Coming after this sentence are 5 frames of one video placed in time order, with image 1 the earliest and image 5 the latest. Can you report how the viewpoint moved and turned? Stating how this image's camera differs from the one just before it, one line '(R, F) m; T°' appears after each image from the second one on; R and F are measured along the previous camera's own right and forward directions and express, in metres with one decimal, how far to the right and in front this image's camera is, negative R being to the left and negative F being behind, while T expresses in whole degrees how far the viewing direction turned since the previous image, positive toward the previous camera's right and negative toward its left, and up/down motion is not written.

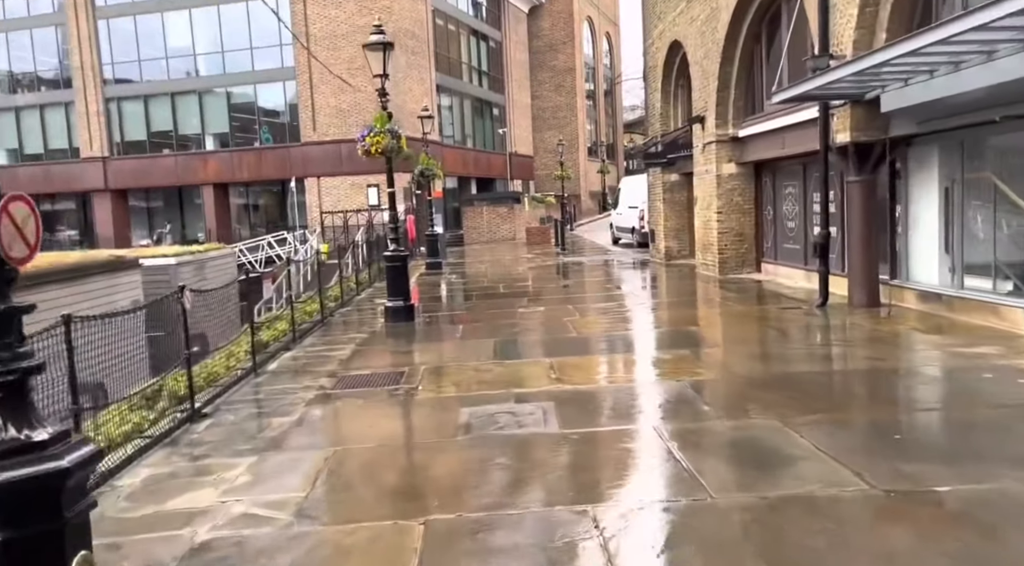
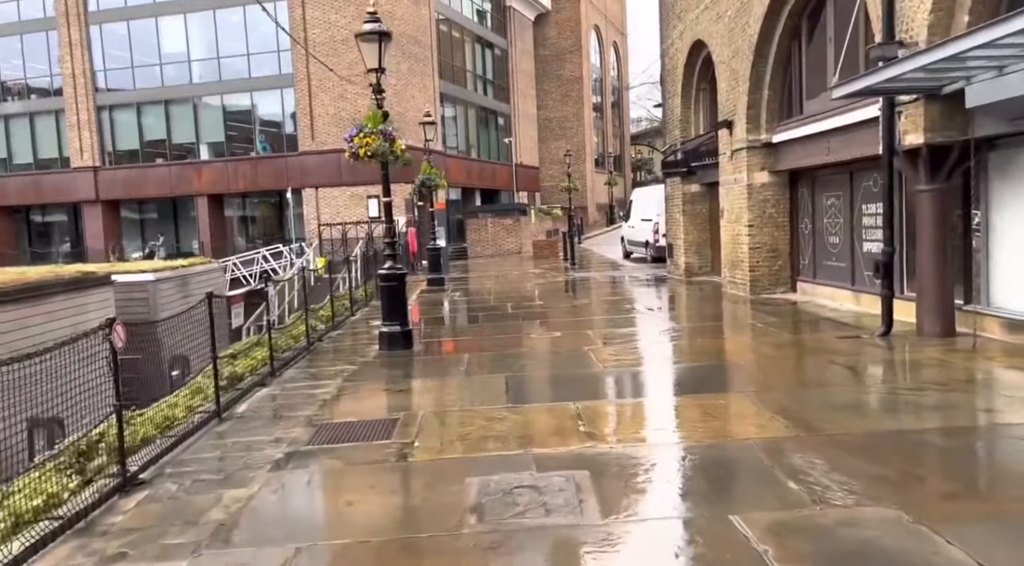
(-0.1, +1.6) m; 0°
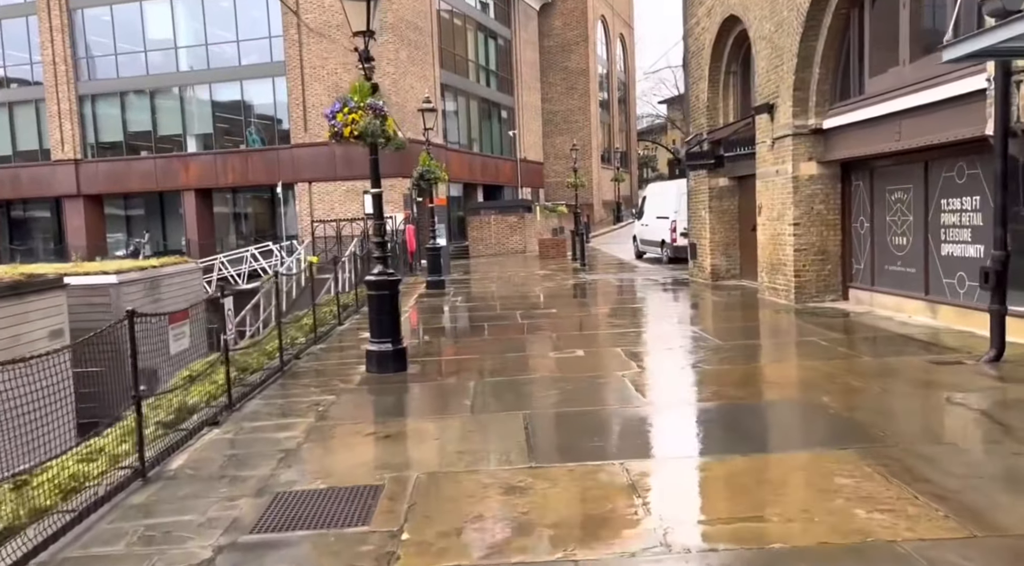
(-0.2, +2.0) m; 0°
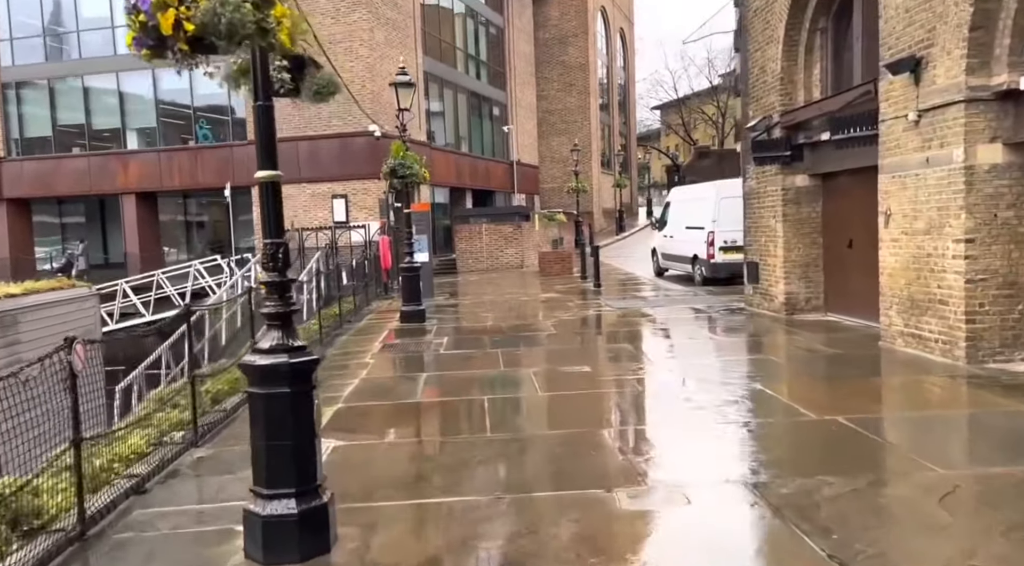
(-0.3, +5.0) m; +1°
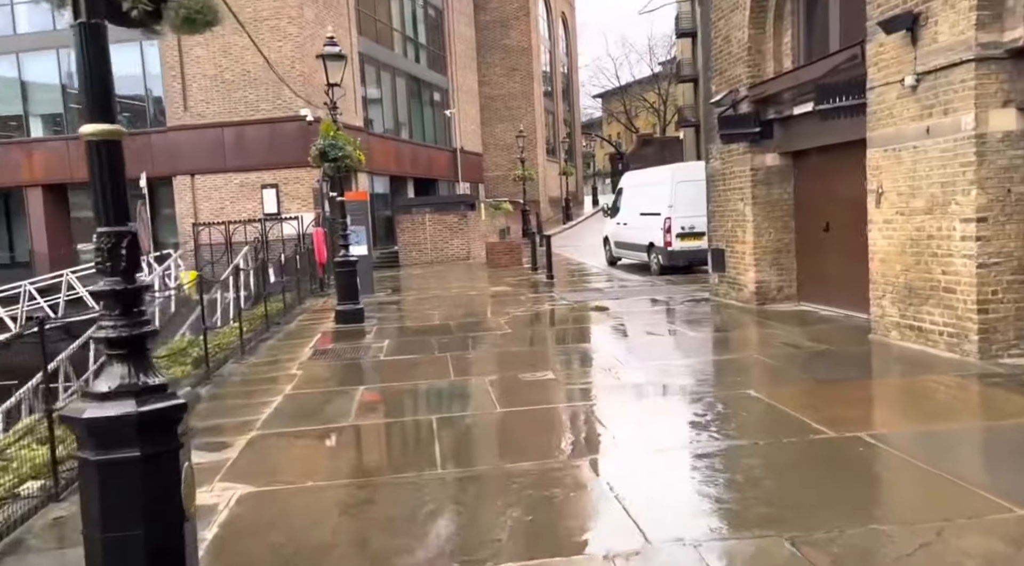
(0.0, +1.3) m; +4°
